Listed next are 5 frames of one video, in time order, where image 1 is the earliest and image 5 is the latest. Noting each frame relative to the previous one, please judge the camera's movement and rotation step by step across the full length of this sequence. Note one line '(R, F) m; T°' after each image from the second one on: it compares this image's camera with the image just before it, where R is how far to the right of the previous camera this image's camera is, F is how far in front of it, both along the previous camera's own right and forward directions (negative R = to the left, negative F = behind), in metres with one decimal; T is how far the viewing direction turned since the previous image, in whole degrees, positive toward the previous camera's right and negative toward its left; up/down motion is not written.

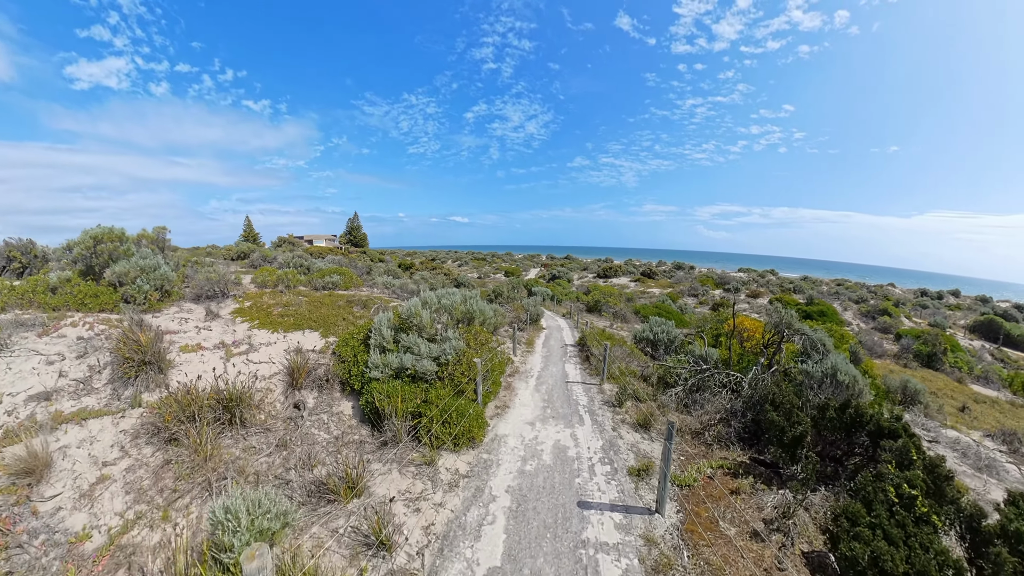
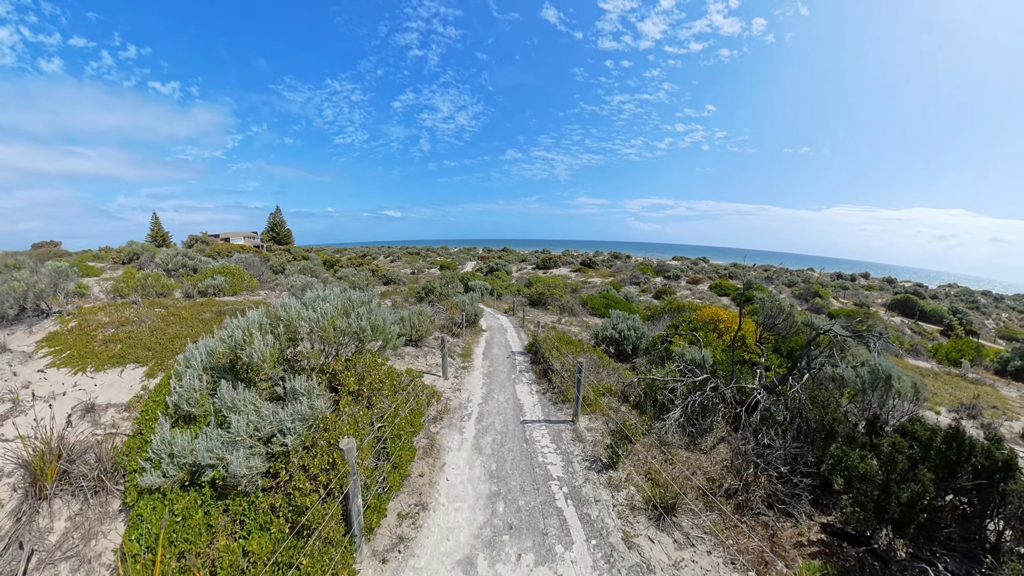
(+0.1, +2.7) m; +7°
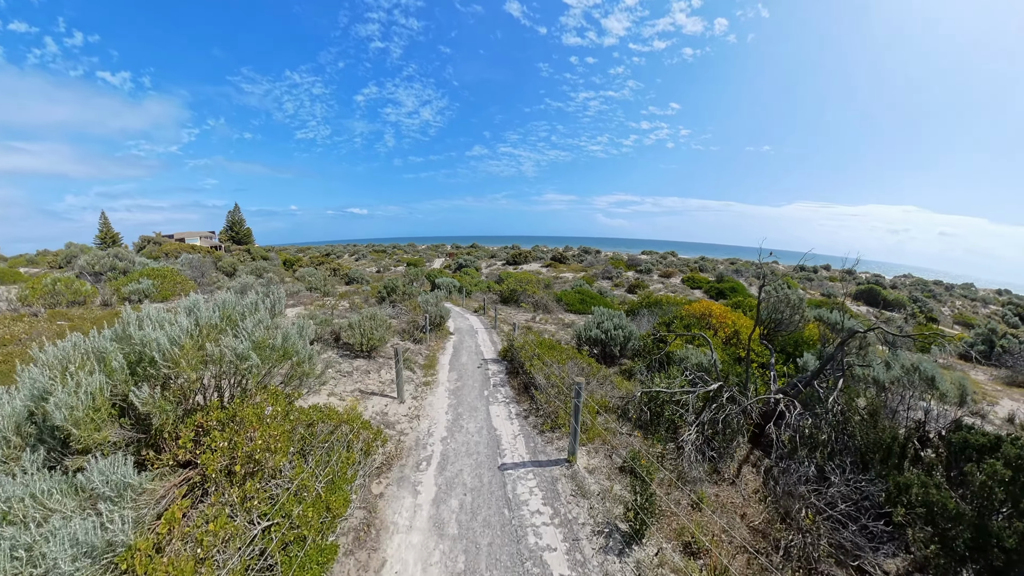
(0.0, +1.4) m; +3°
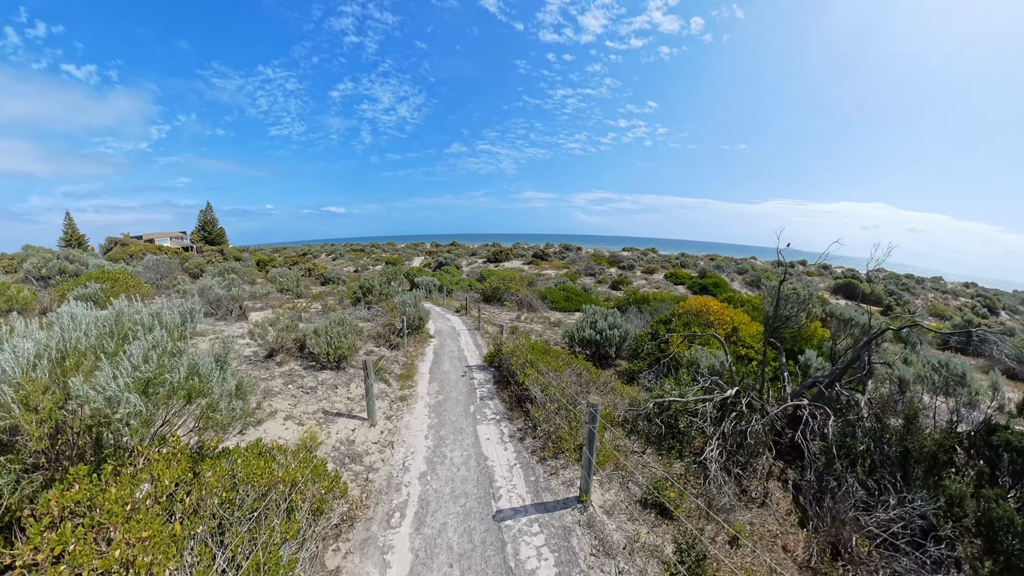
(-0.1, +0.8) m; +2°
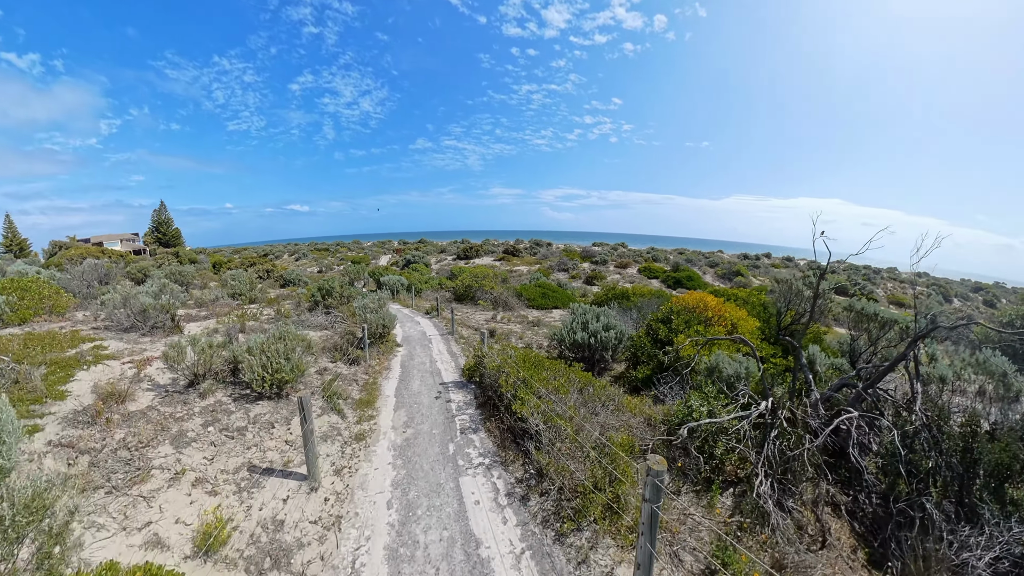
(-0.1, +1.2) m; +3°
